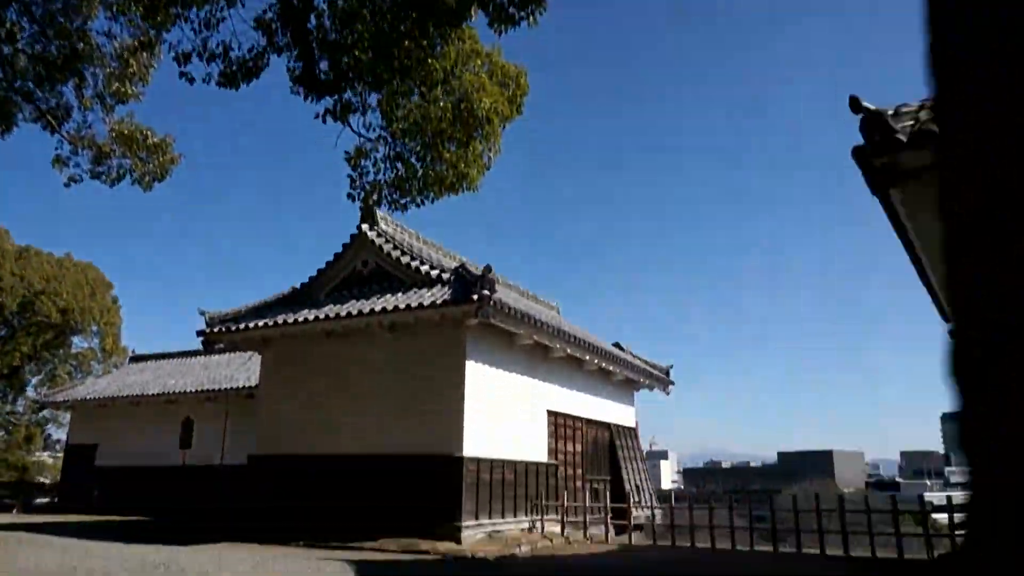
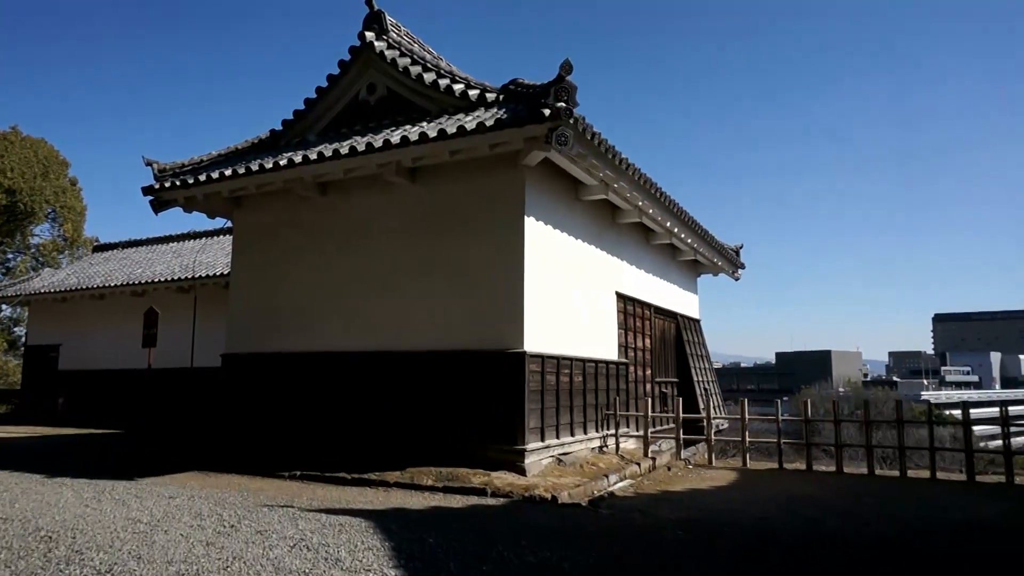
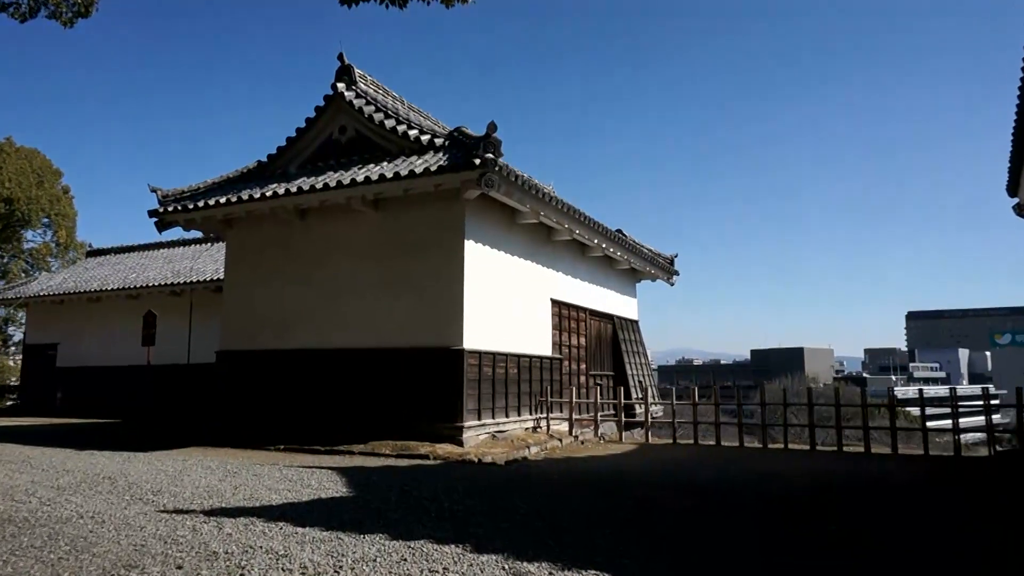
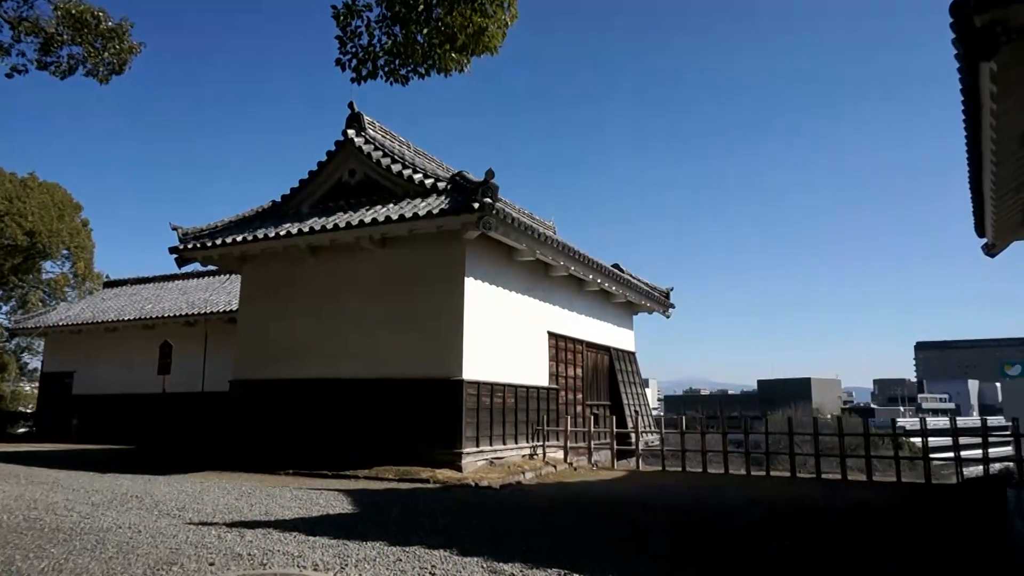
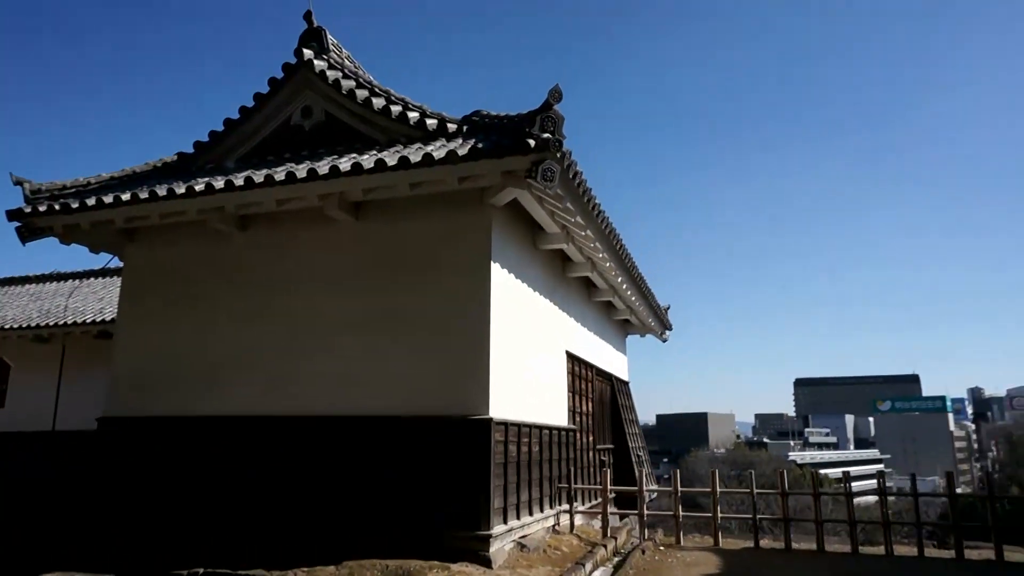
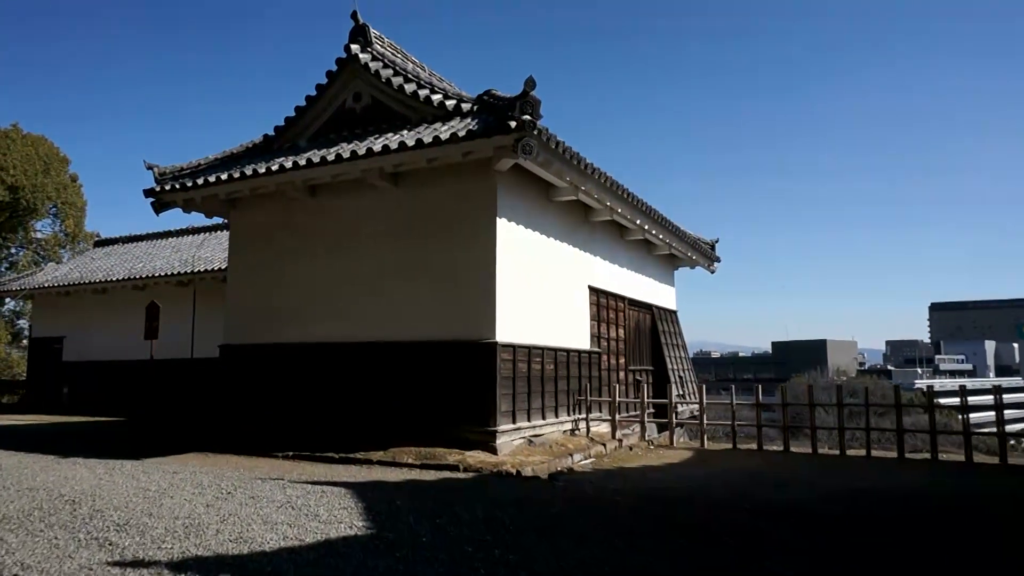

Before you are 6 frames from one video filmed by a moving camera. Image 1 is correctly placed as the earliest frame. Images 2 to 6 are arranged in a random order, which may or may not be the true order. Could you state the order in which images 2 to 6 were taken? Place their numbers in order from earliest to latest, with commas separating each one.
4, 3, 6, 2, 5
